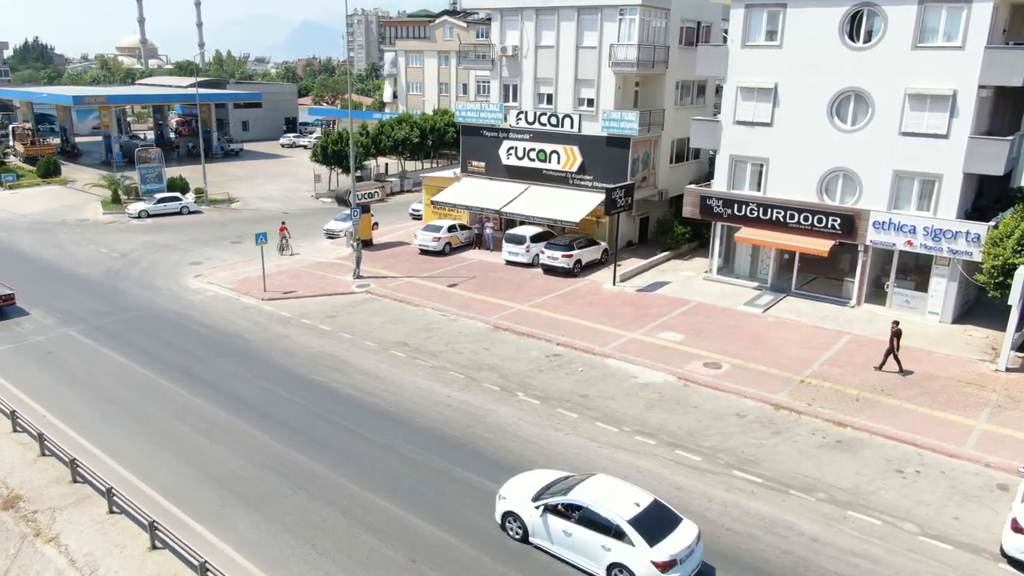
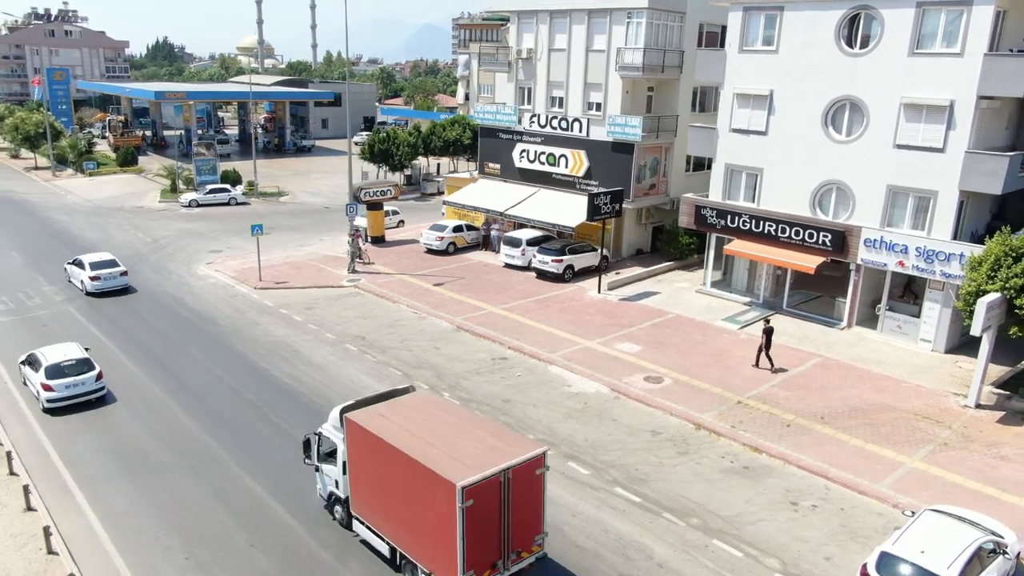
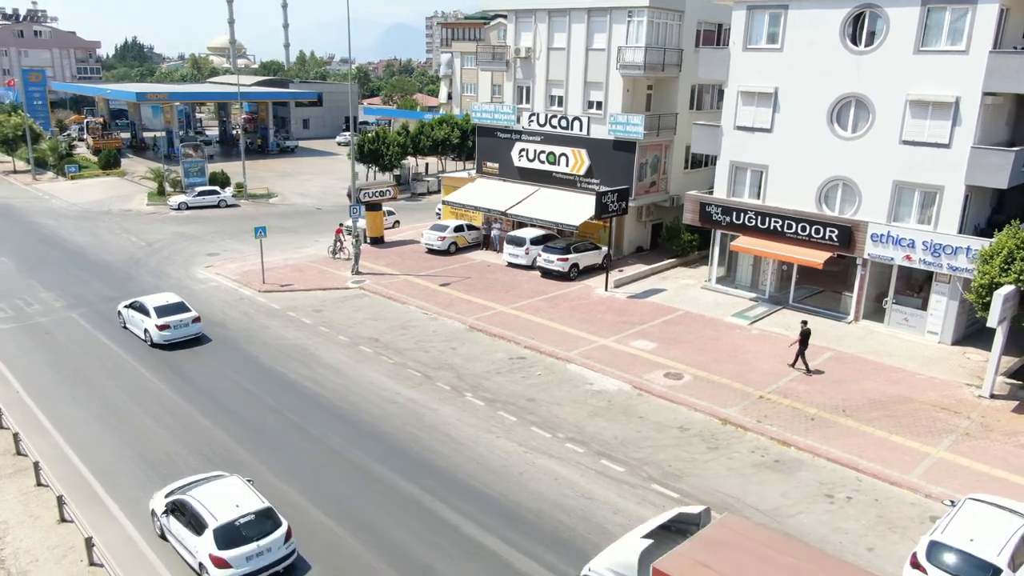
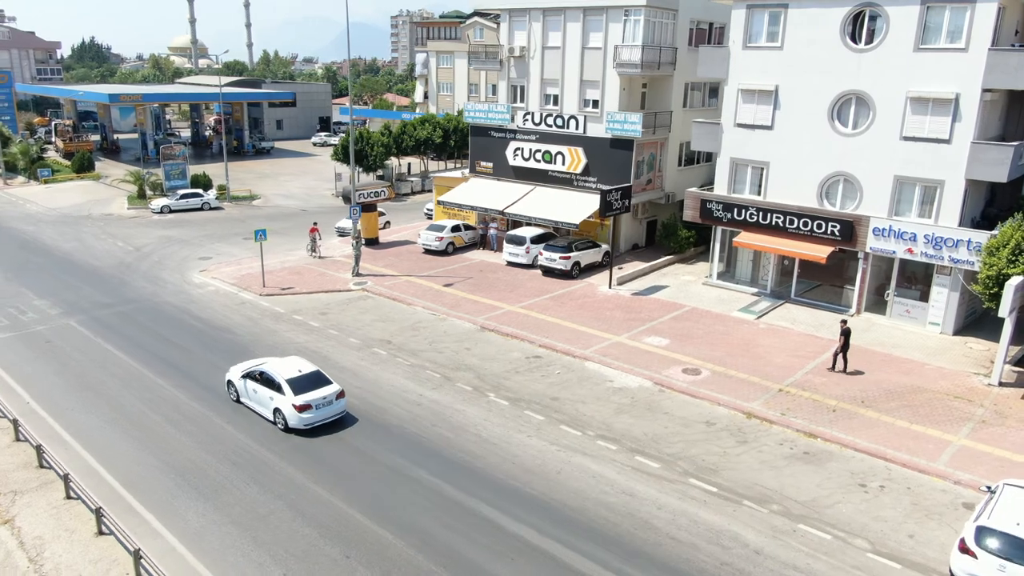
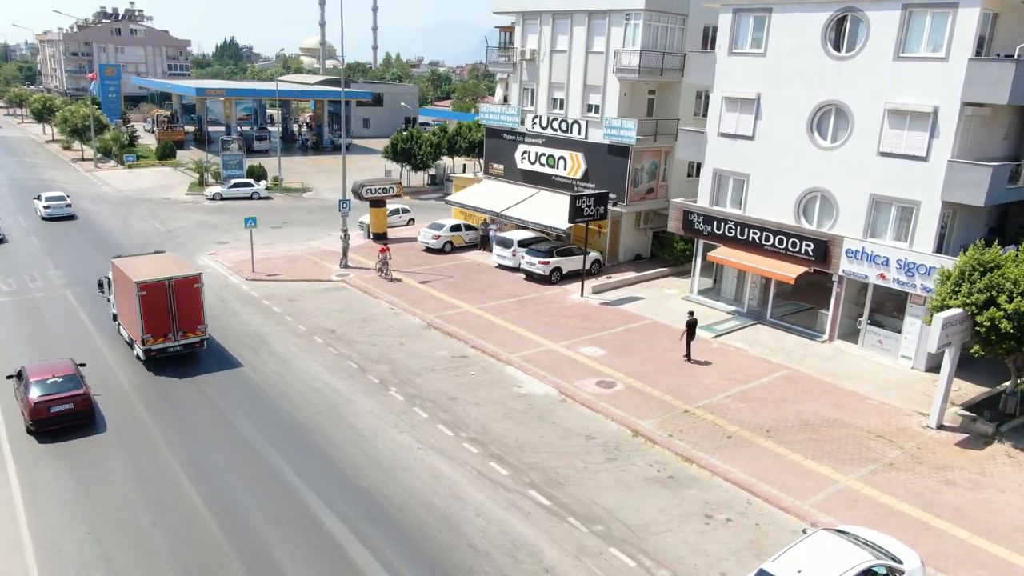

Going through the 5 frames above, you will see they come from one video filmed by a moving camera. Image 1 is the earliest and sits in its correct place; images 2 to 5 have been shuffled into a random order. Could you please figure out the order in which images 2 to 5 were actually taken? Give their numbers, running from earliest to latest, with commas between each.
4, 3, 2, 5
